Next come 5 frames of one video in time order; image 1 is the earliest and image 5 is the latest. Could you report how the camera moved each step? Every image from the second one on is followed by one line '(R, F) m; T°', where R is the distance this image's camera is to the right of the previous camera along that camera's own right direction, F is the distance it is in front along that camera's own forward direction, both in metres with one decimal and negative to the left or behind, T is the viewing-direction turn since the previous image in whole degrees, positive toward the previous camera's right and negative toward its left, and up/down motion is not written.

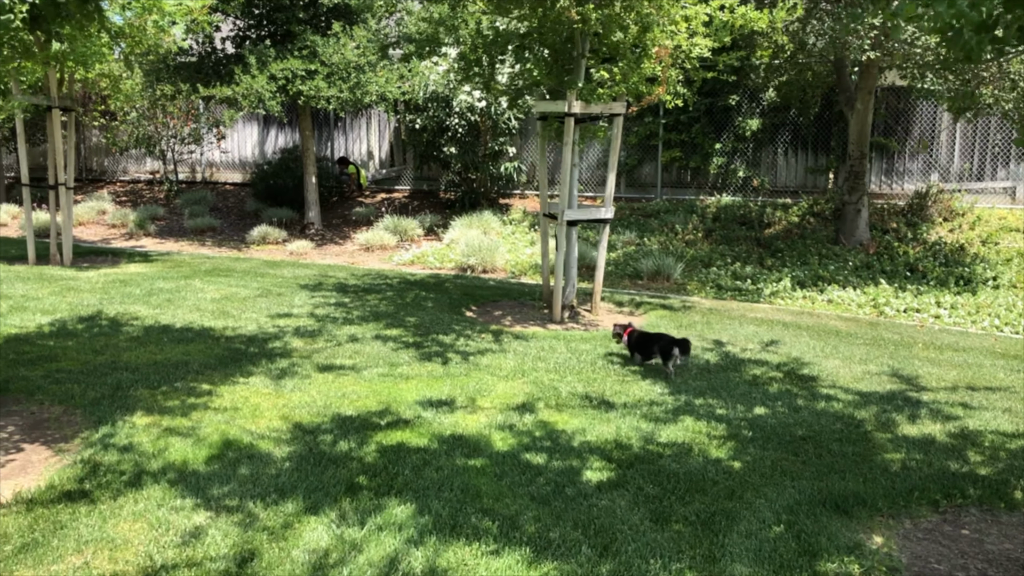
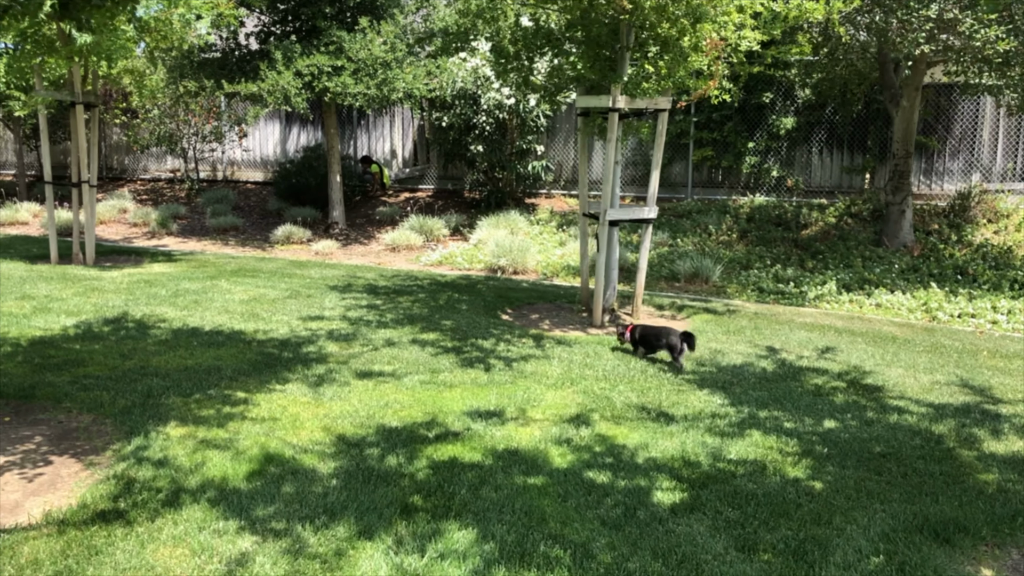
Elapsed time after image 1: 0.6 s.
(-0.2, +0.3) m; -1°
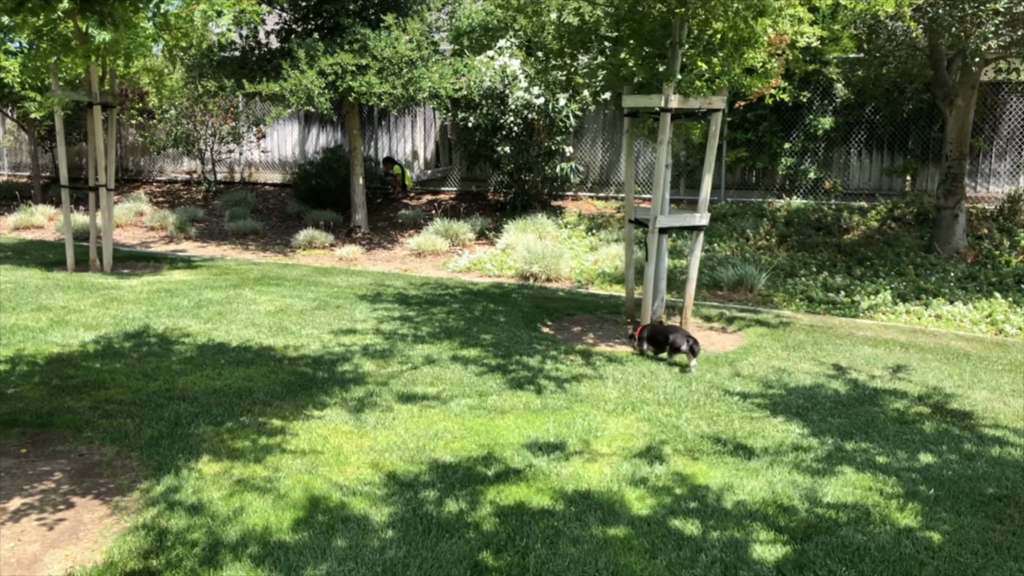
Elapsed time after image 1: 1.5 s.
(-0.3, +0.4) m; -1°
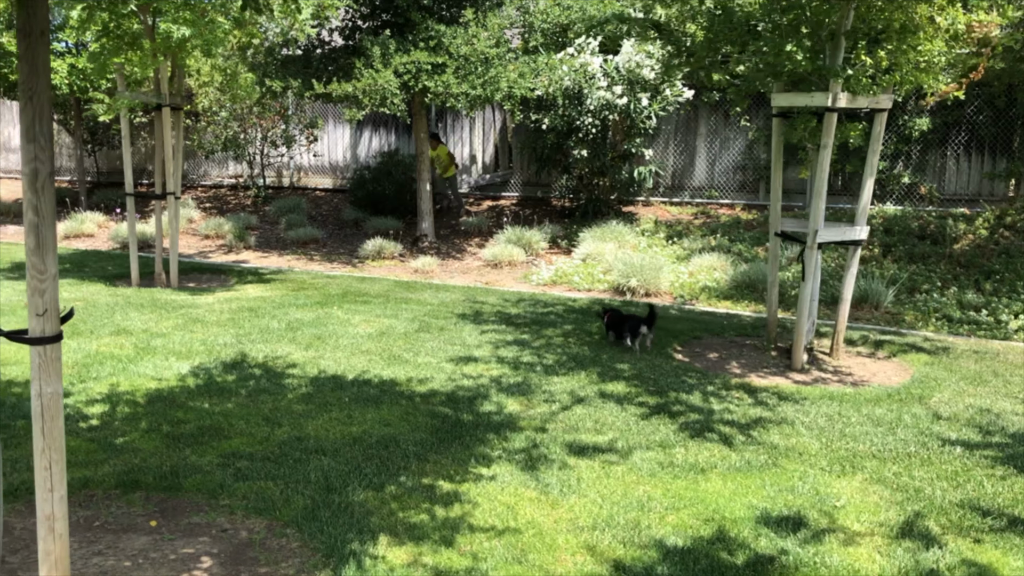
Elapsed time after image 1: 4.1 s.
(-0.9, +0.8) m; -1°
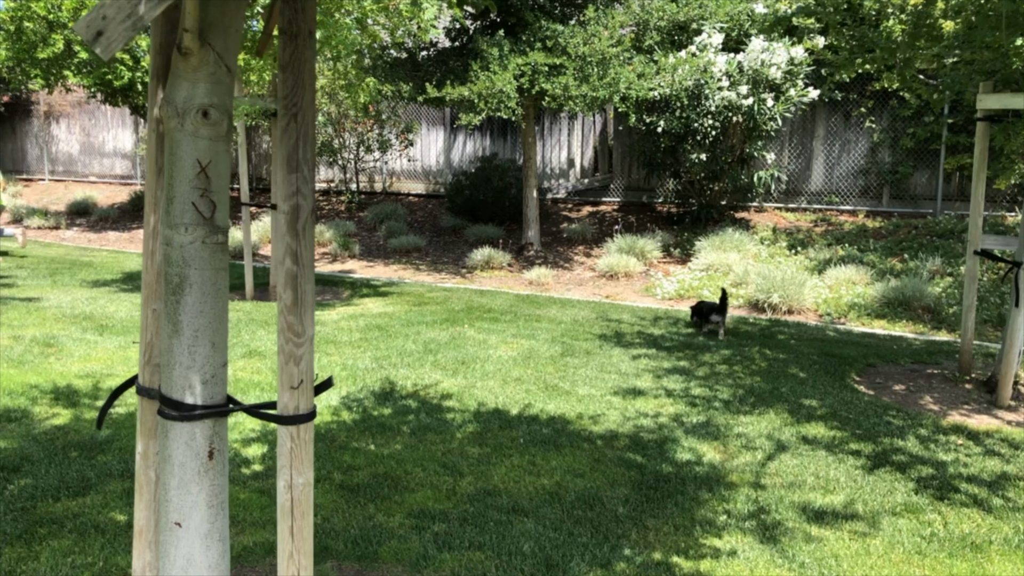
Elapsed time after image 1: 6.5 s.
(-0.7, +0.5) m; -4°
